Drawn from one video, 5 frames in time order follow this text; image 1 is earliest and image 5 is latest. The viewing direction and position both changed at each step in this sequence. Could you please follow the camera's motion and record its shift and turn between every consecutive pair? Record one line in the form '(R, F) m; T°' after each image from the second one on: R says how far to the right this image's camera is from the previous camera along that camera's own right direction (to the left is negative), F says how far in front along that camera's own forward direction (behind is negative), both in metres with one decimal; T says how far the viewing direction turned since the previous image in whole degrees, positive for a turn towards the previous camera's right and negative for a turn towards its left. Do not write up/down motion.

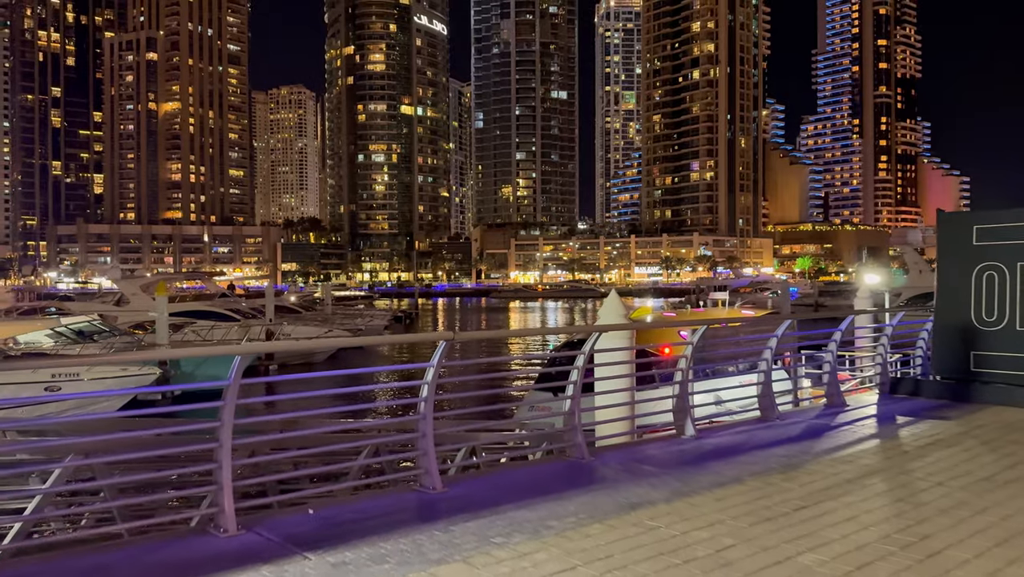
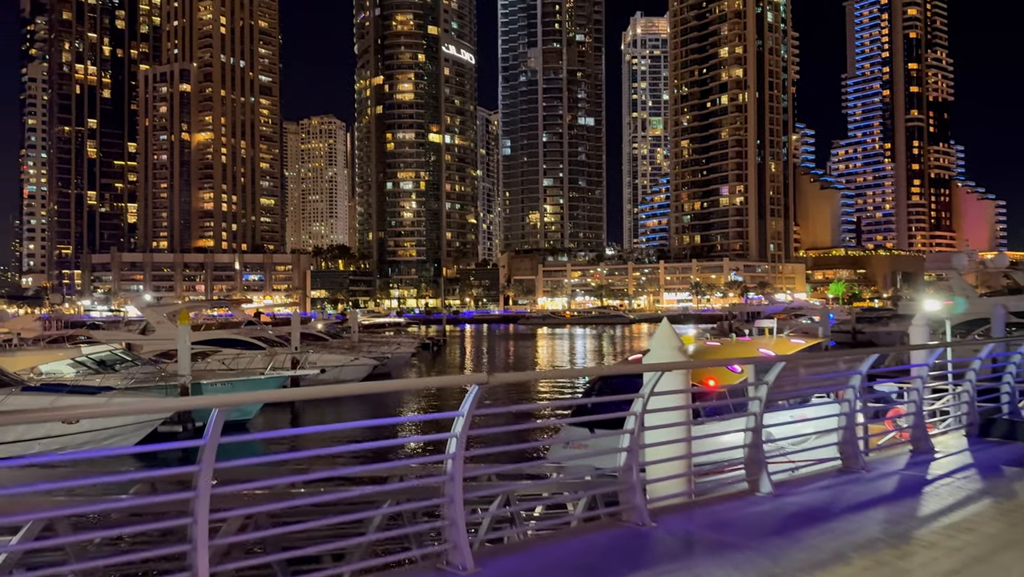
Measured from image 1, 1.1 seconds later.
(-0.1, +1.0) m; -2°
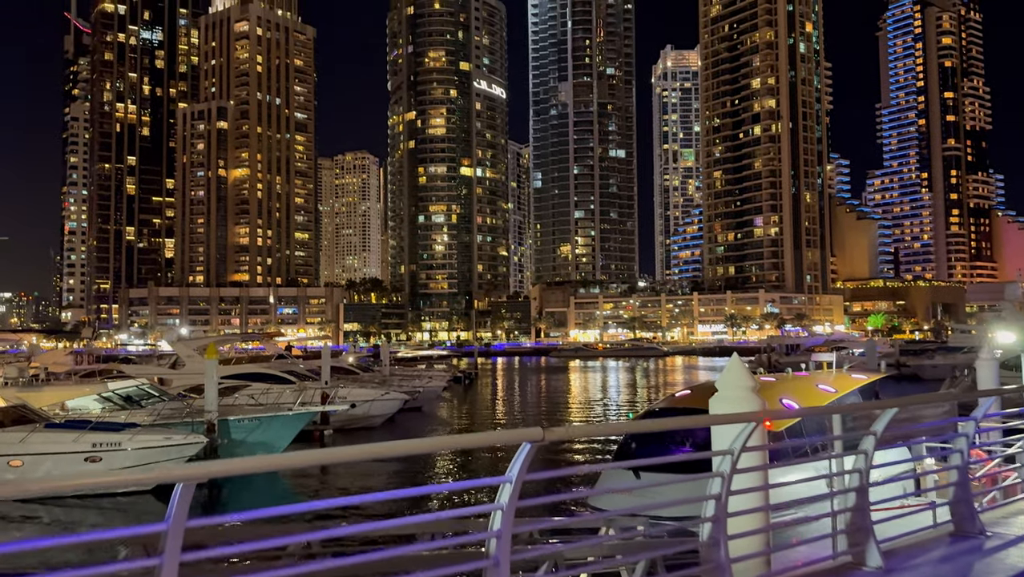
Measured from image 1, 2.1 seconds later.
(-0.1, +0.9) m; -2°
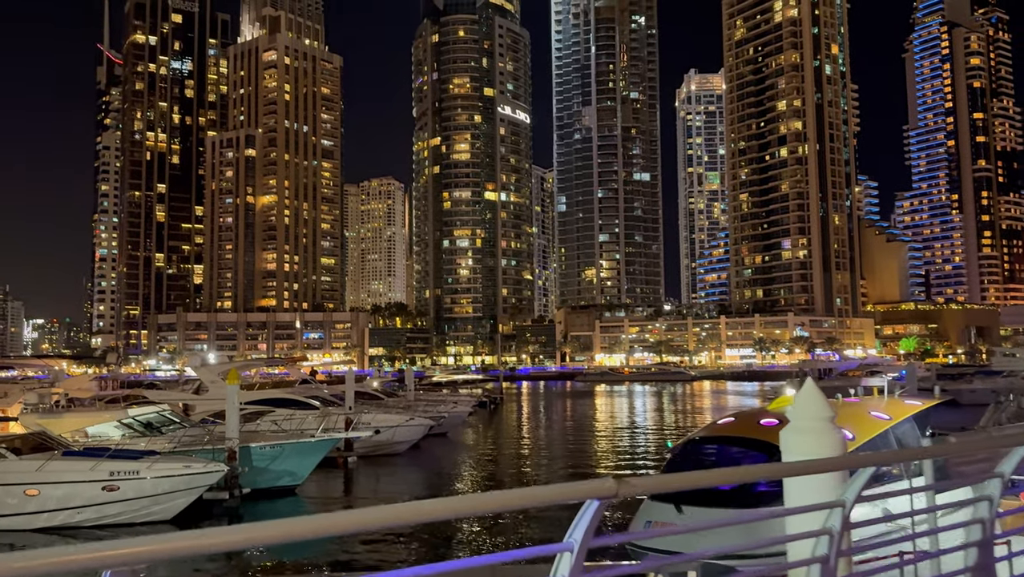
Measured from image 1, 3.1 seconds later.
(-0.1, +0.7) m; -2°
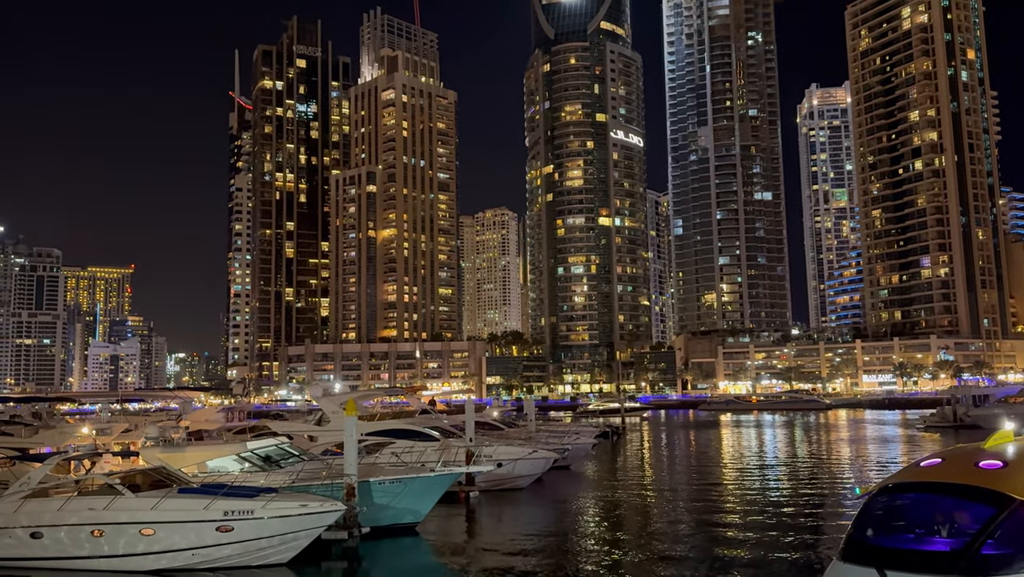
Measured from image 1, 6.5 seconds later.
(-0.5, +2.0) m; -8°
